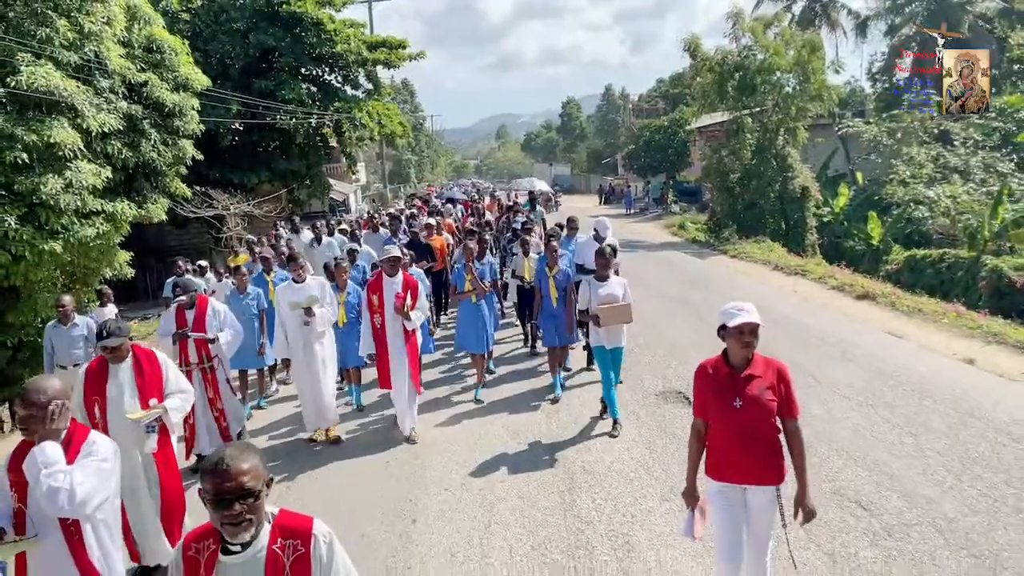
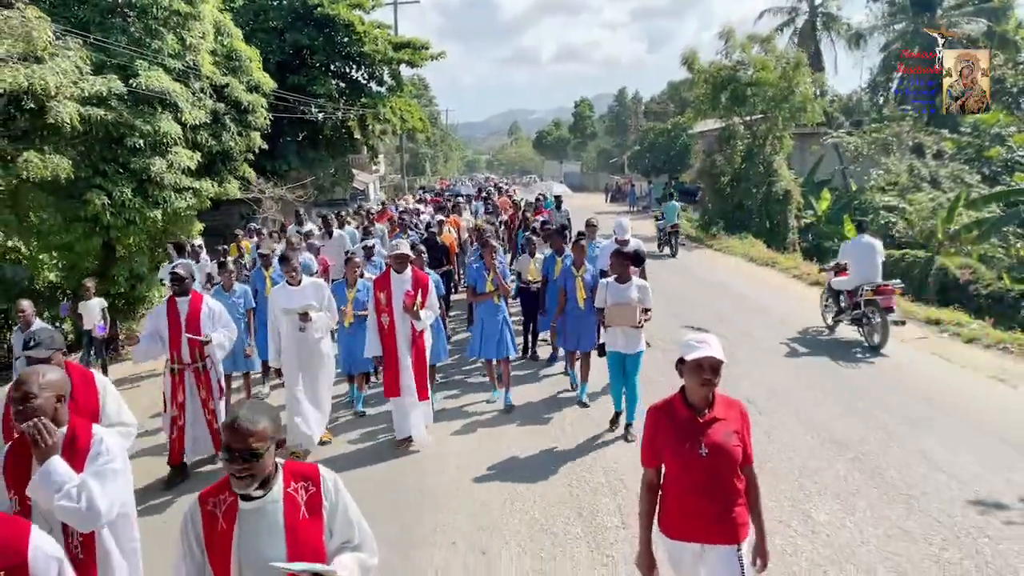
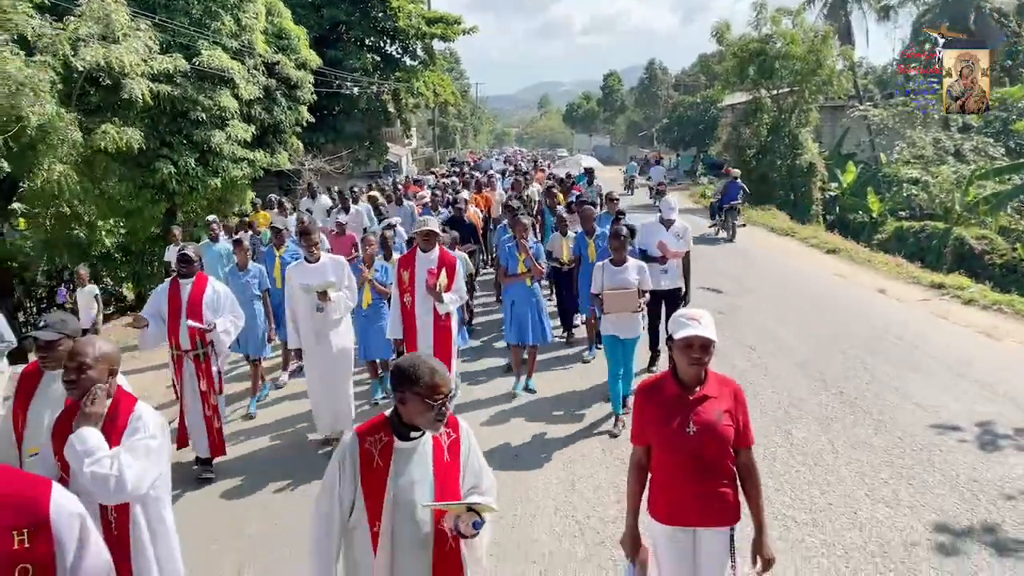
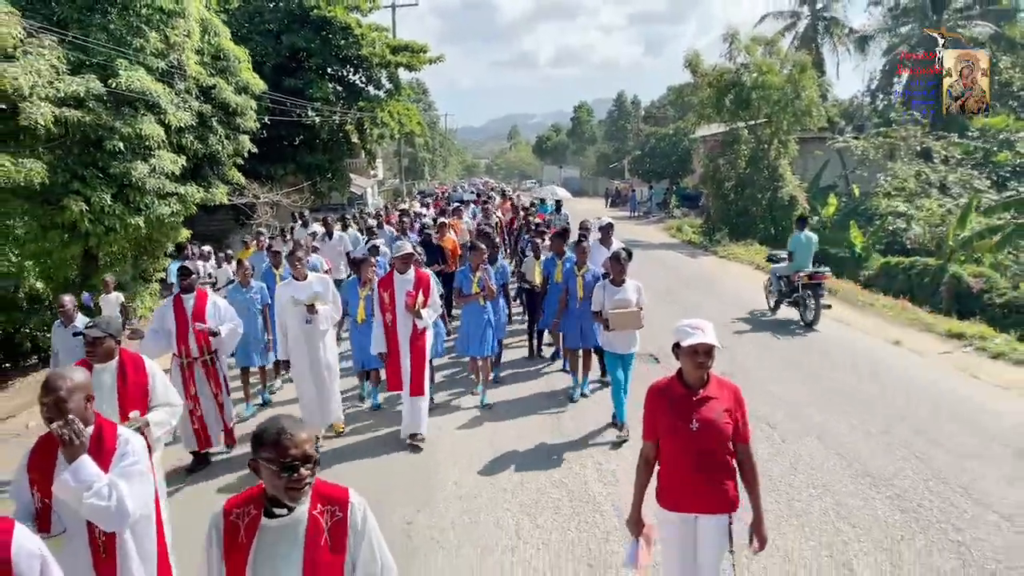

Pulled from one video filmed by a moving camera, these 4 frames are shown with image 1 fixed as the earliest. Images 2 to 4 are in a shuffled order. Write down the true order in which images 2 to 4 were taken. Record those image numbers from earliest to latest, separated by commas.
4, 2, 3
